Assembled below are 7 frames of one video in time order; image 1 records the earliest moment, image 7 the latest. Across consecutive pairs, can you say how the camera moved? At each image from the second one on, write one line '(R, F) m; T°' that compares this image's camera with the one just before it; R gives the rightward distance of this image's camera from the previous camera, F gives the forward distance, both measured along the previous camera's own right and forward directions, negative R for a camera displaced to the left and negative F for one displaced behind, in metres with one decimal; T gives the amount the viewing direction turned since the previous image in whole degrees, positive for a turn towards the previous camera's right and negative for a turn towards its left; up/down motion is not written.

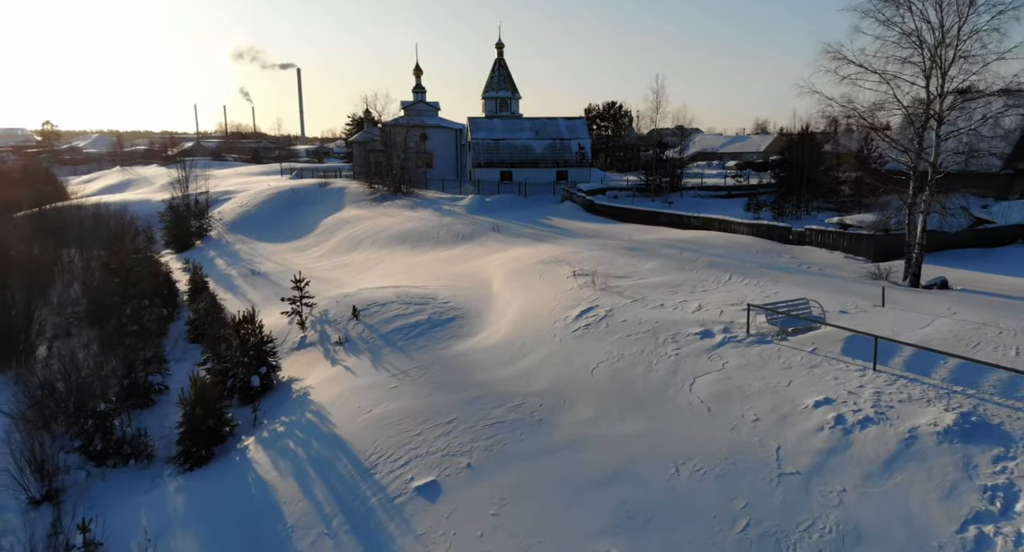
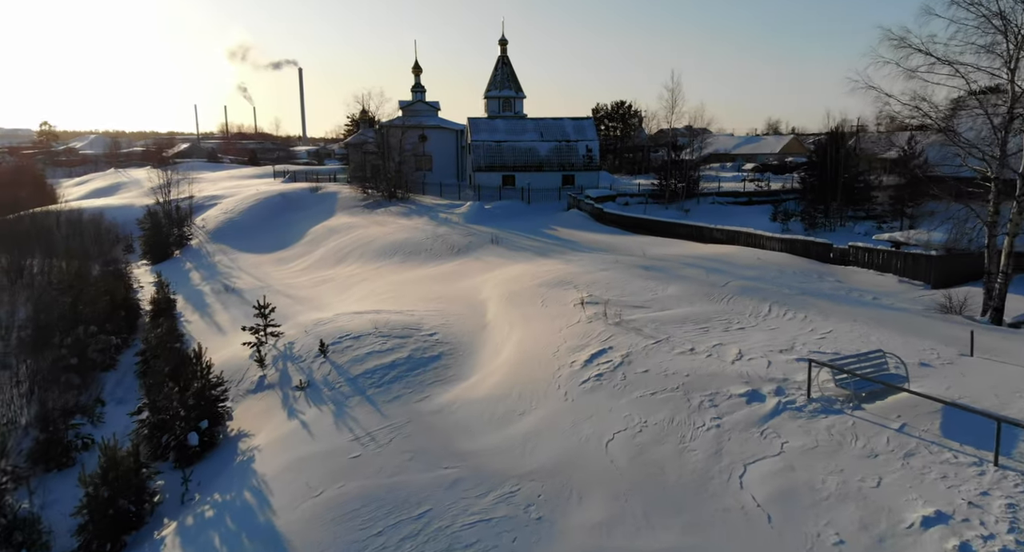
(+0.2, +2.7) m; -1°
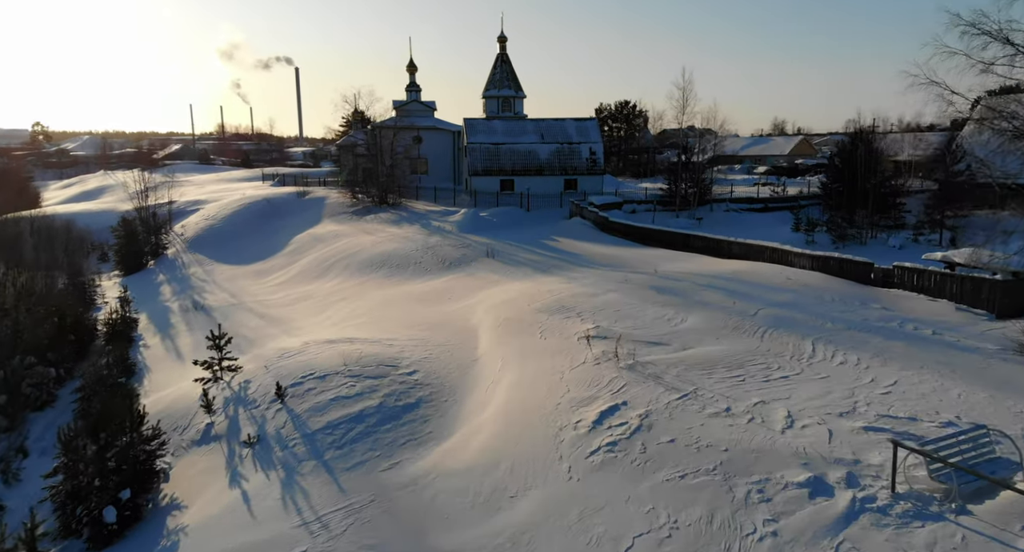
(+0.2, +2.3) m; 0°
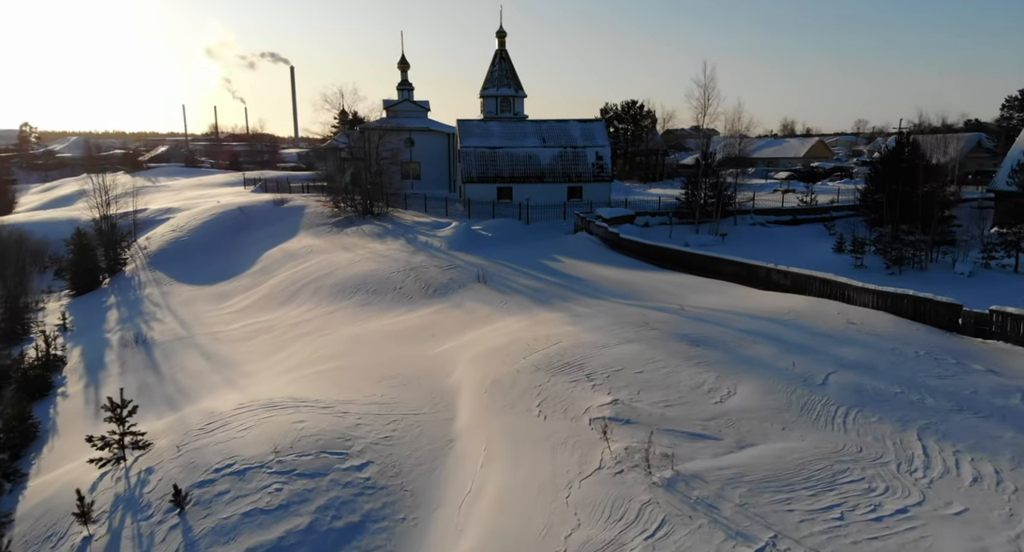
(+0.2, +3.4) m; 0°
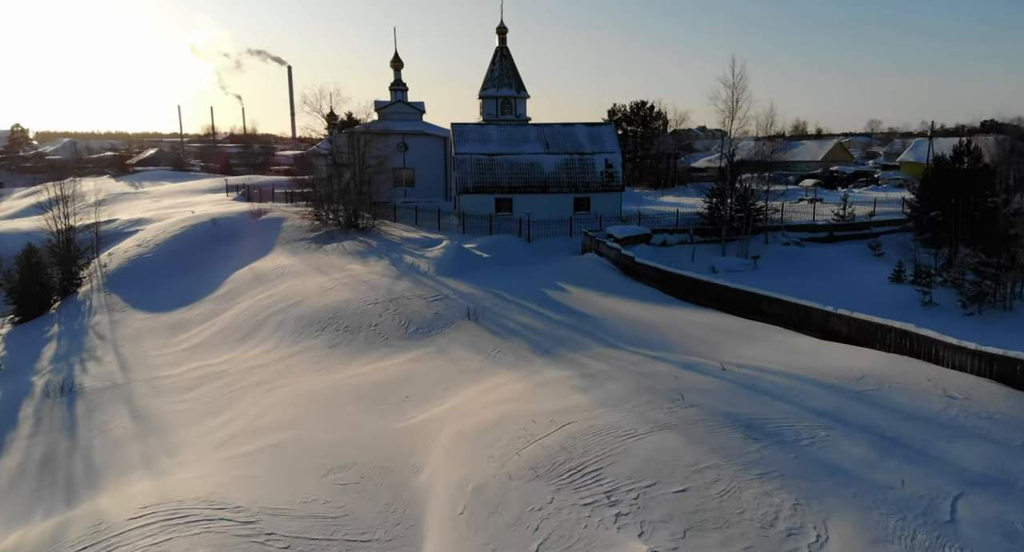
(+0.2, +3.2) m; 0°
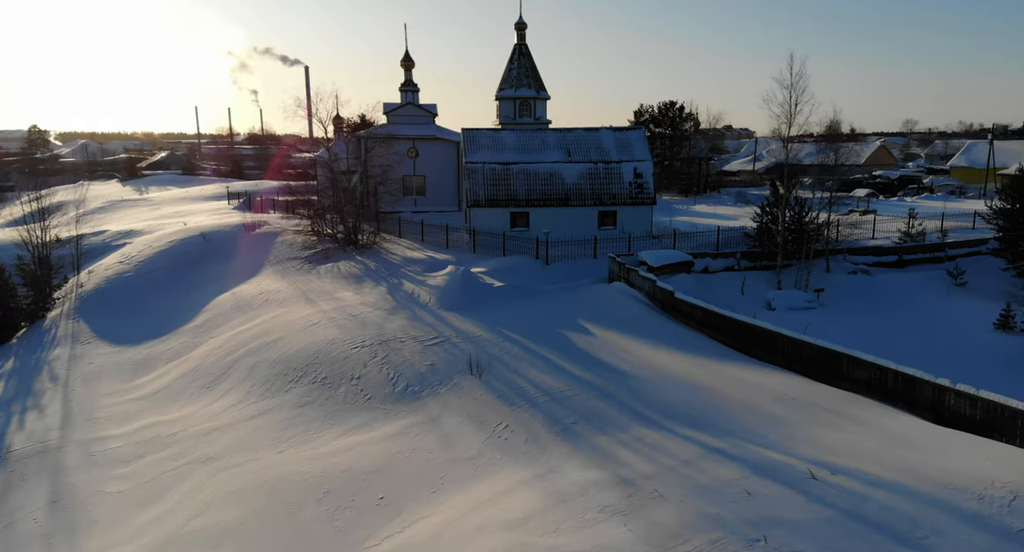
(+0.2, +3.1) m; -2°
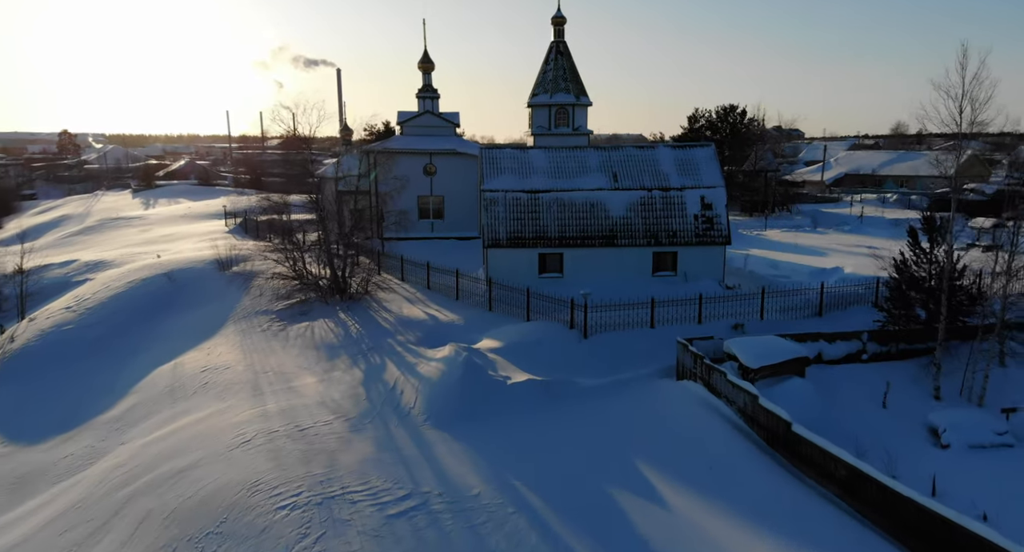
(+0.3, +5.7) m; -4°
